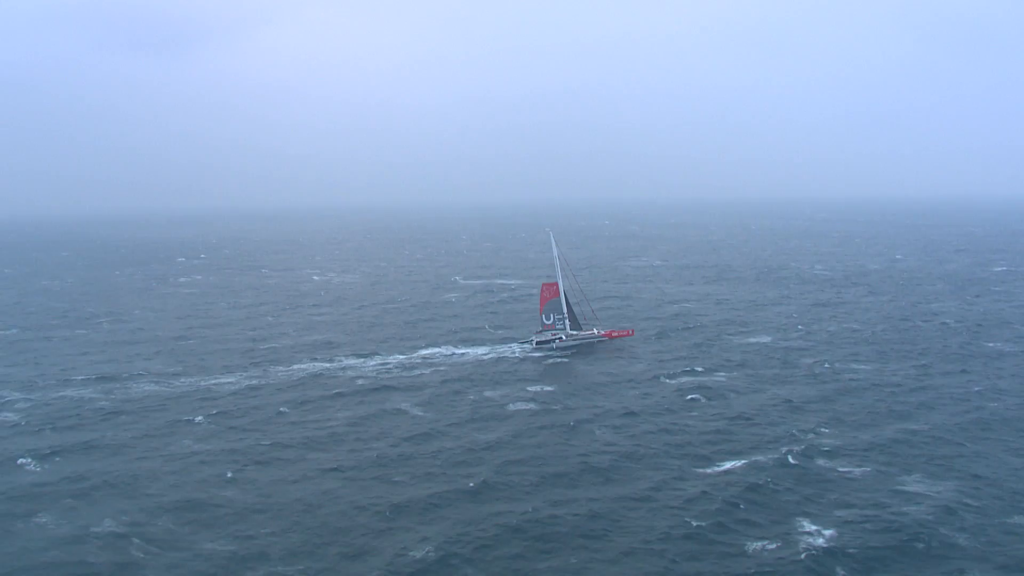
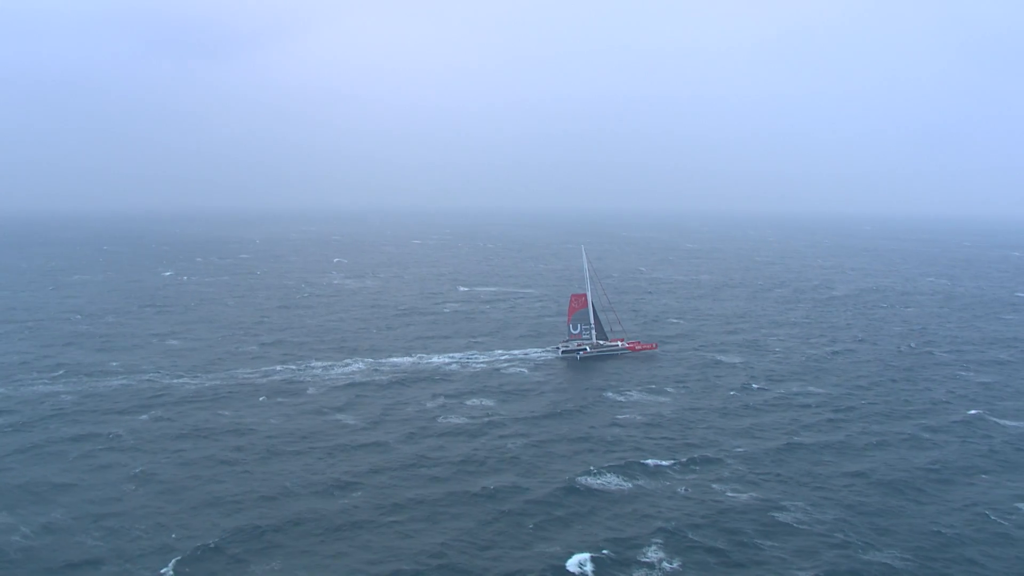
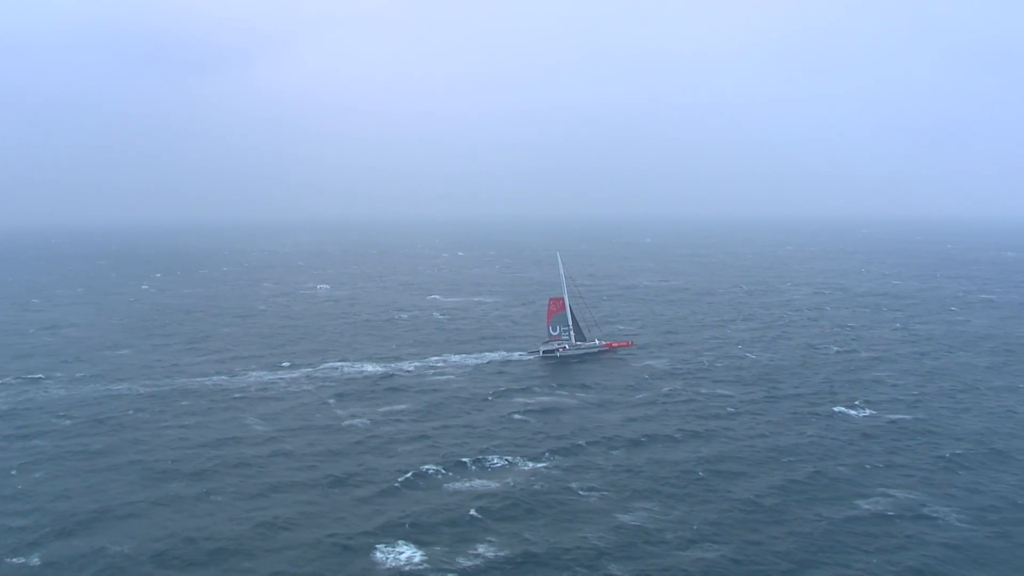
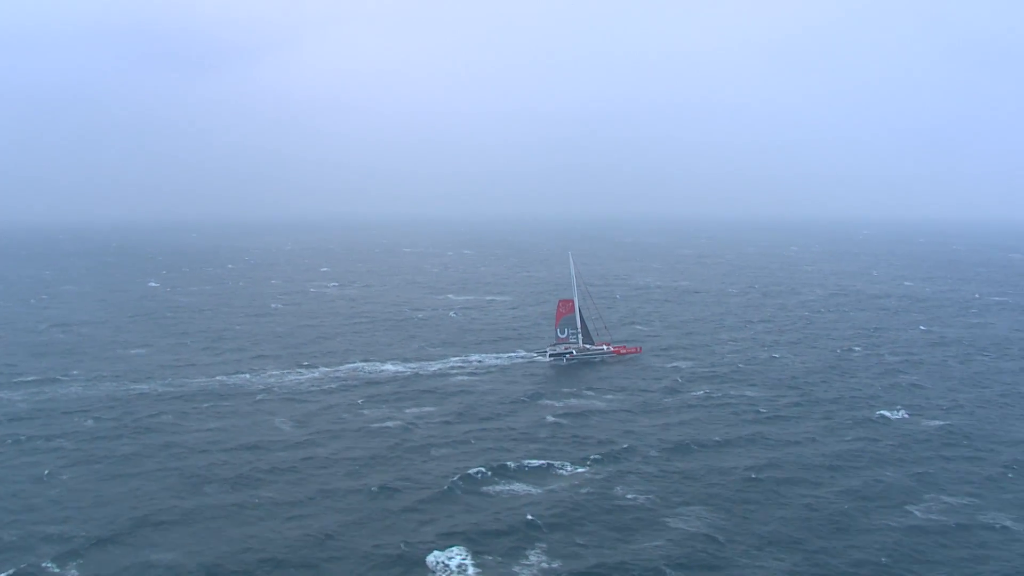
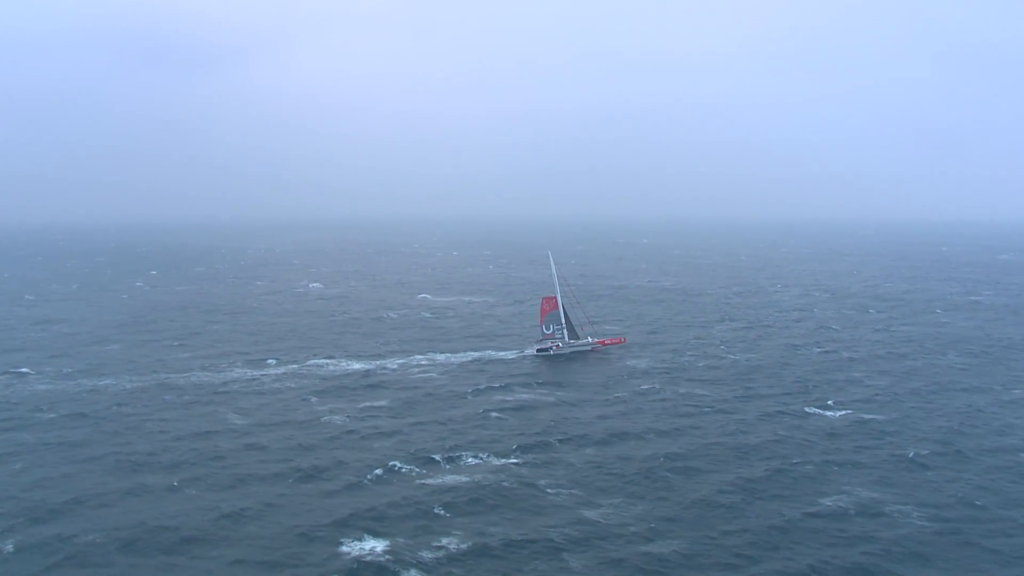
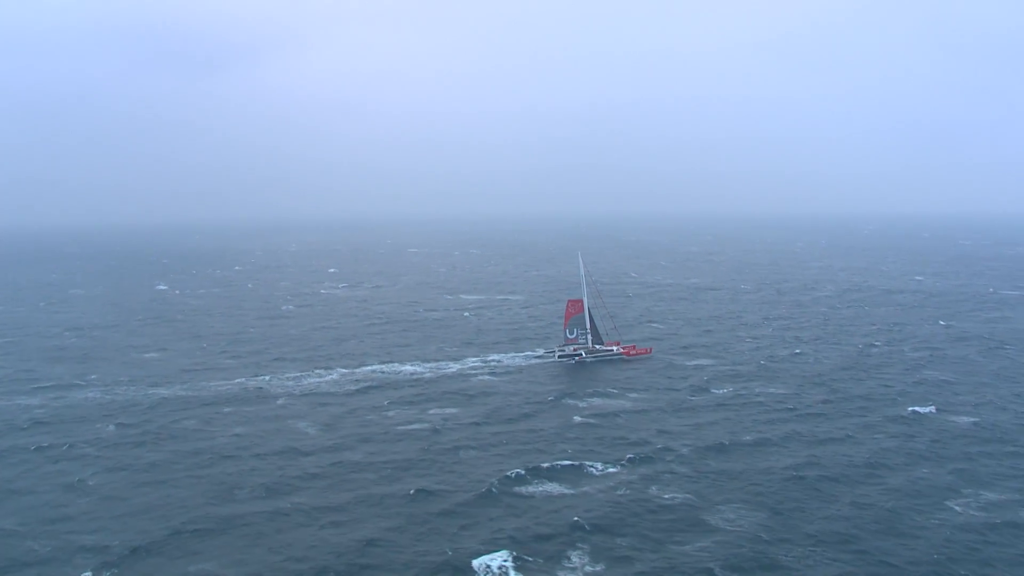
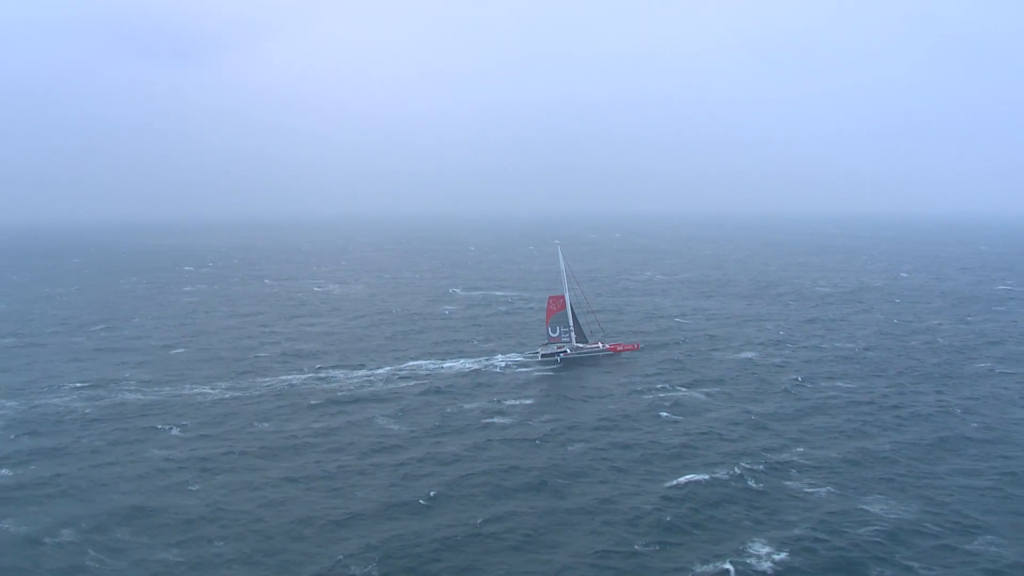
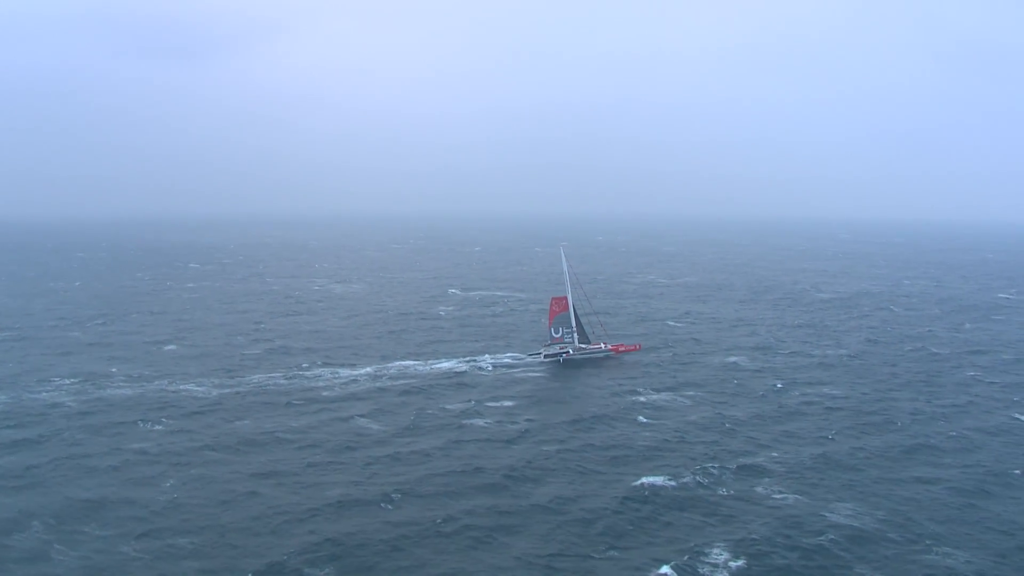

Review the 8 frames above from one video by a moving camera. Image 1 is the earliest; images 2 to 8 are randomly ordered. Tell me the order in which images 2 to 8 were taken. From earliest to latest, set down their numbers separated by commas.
7, 8, 2, 6, 4, 3, 5
